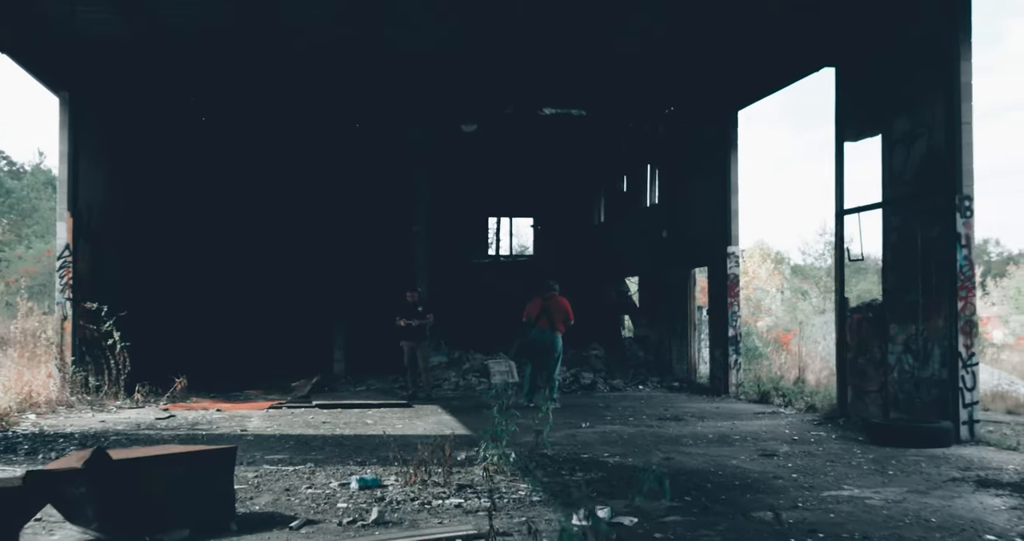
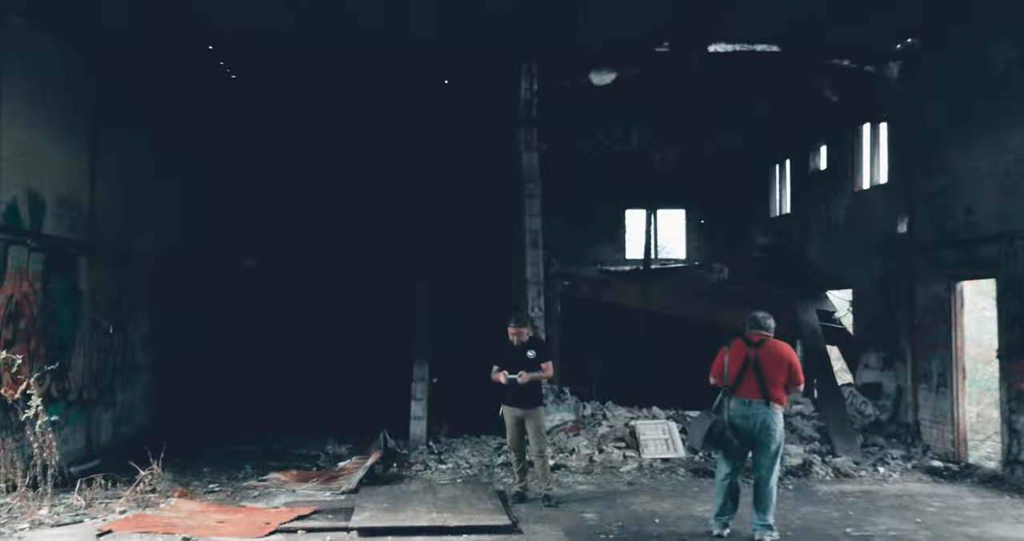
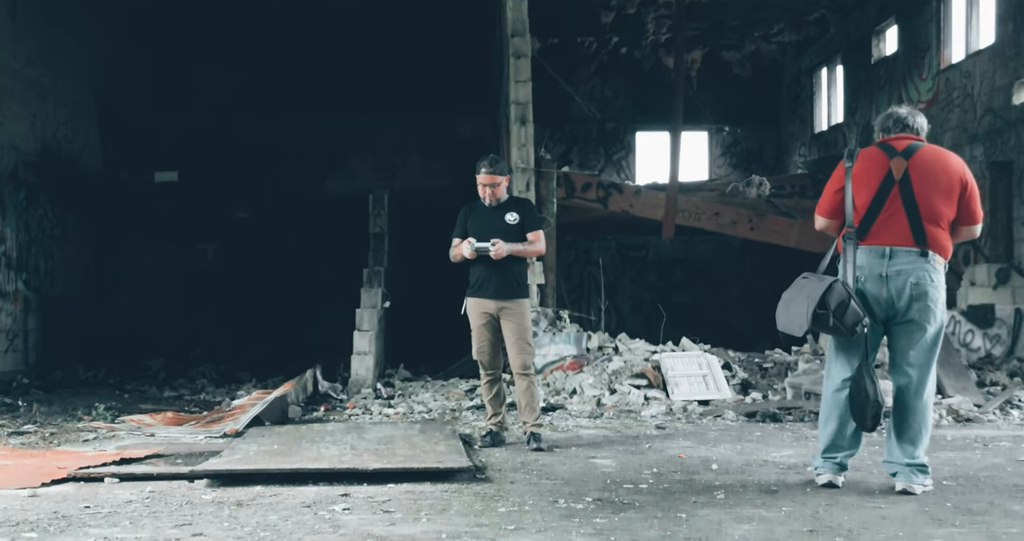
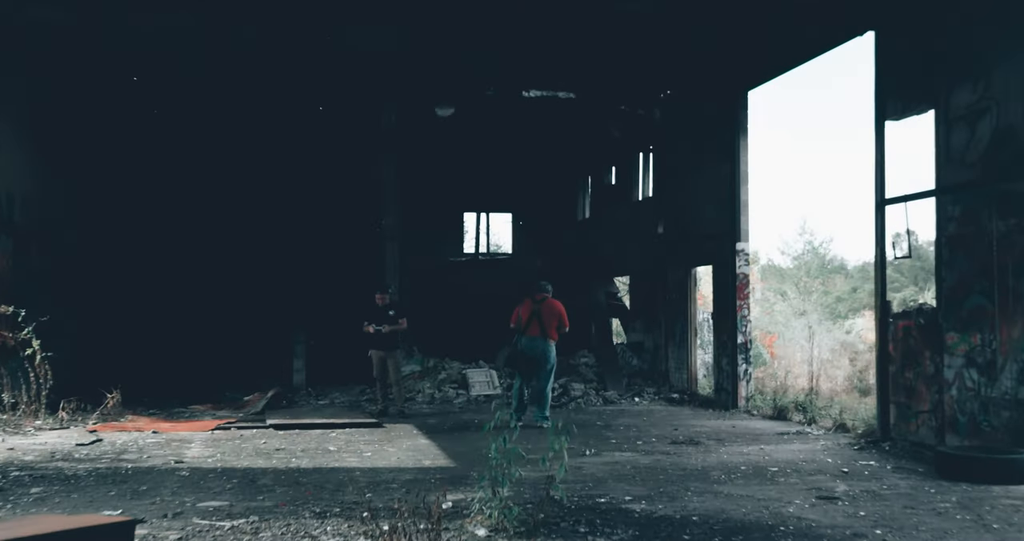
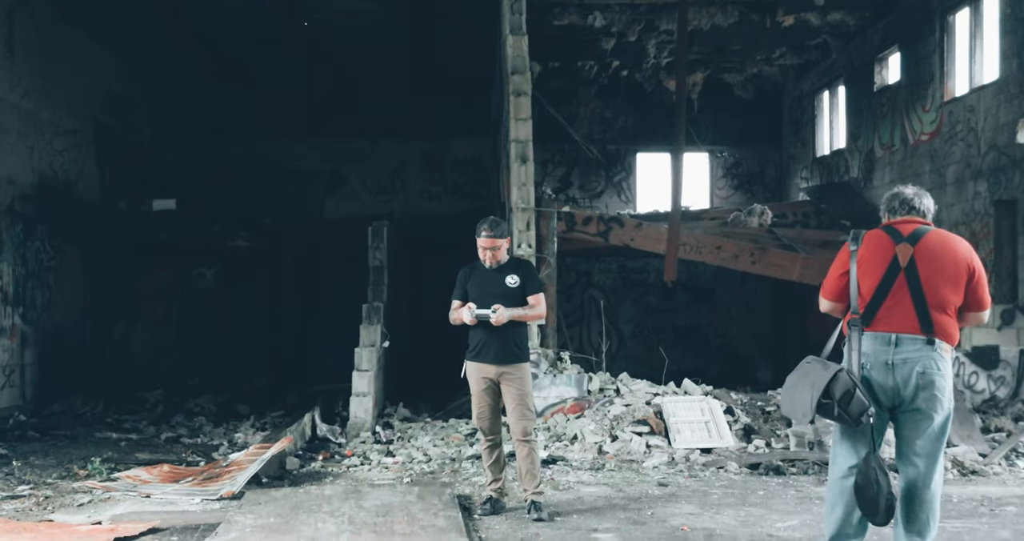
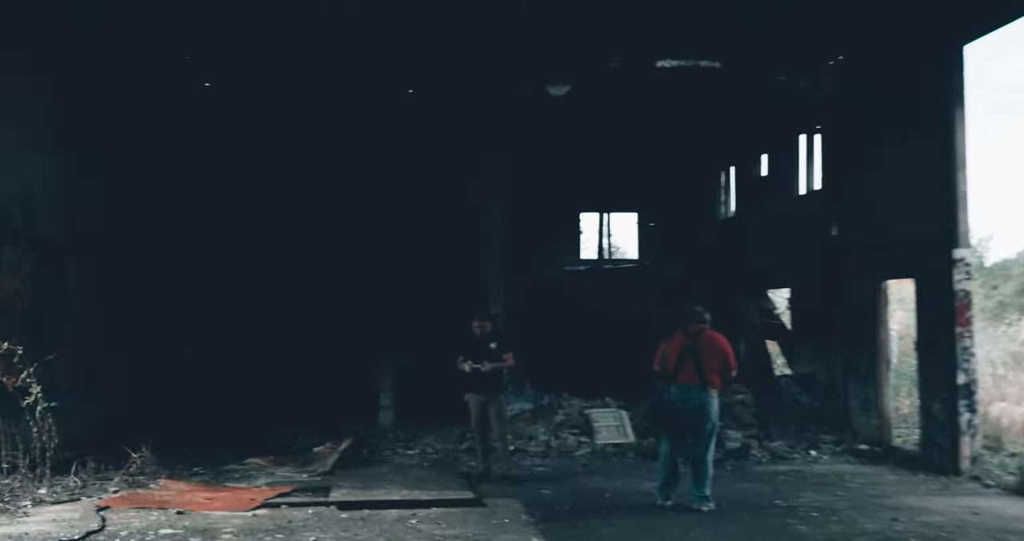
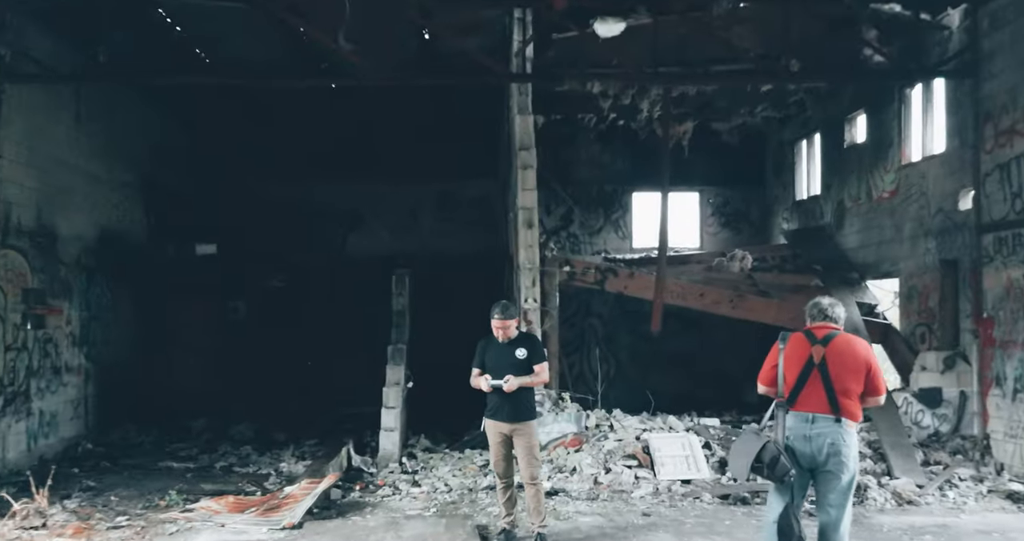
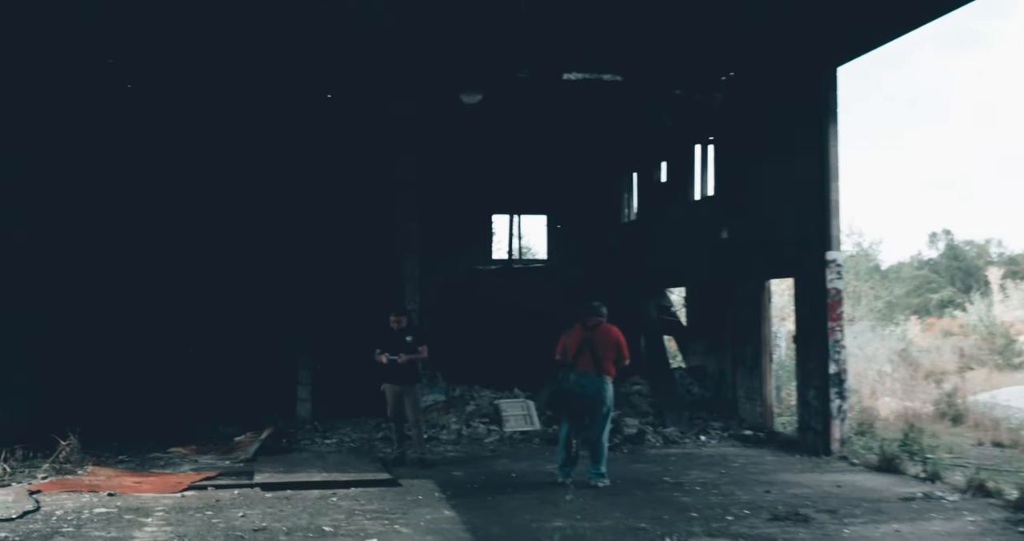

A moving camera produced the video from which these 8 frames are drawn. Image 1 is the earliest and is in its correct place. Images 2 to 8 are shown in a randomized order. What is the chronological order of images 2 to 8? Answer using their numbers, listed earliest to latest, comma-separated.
4, 8, 6, 2, 7, 5, 3
